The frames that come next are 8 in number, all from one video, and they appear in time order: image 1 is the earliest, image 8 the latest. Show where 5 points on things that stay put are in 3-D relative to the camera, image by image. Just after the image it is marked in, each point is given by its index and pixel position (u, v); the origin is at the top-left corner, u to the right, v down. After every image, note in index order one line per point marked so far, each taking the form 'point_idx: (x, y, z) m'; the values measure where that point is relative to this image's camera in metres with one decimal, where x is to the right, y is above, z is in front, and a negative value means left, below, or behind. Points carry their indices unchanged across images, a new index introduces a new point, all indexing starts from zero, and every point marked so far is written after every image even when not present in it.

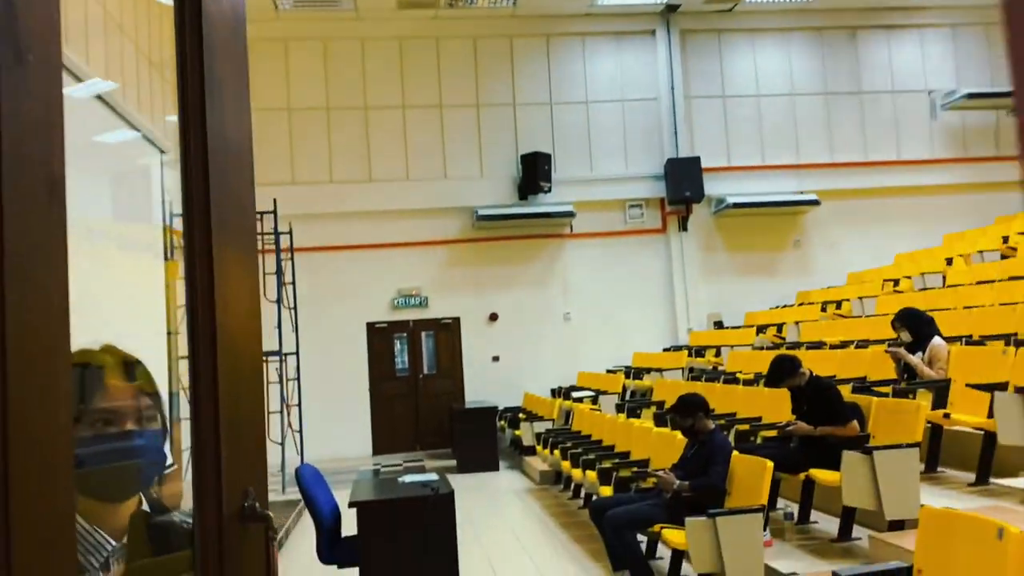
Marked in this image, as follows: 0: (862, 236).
0: (+4.6, +0.7, +11.9) m
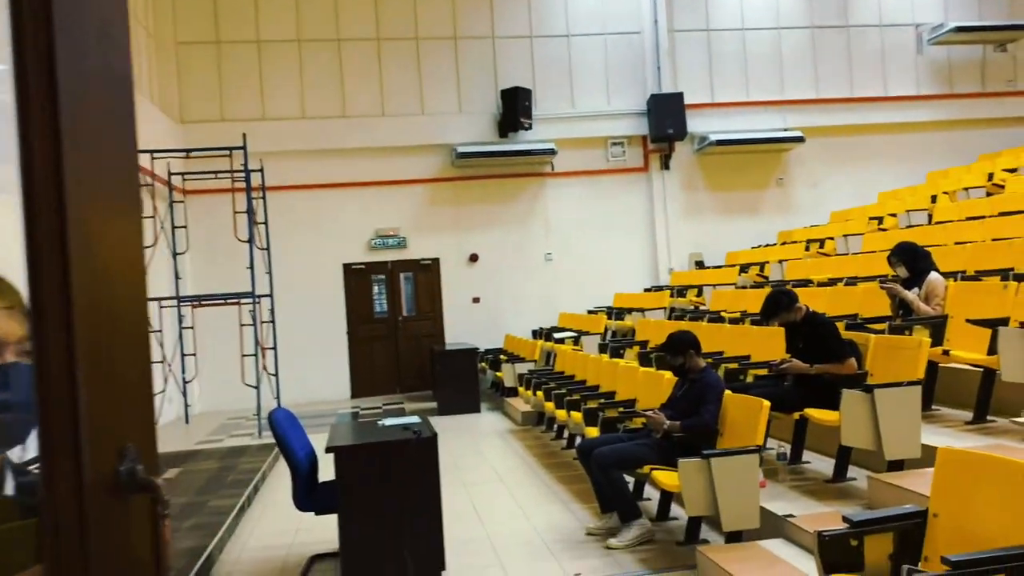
0: (+4.4, +1.5, +11.7) m
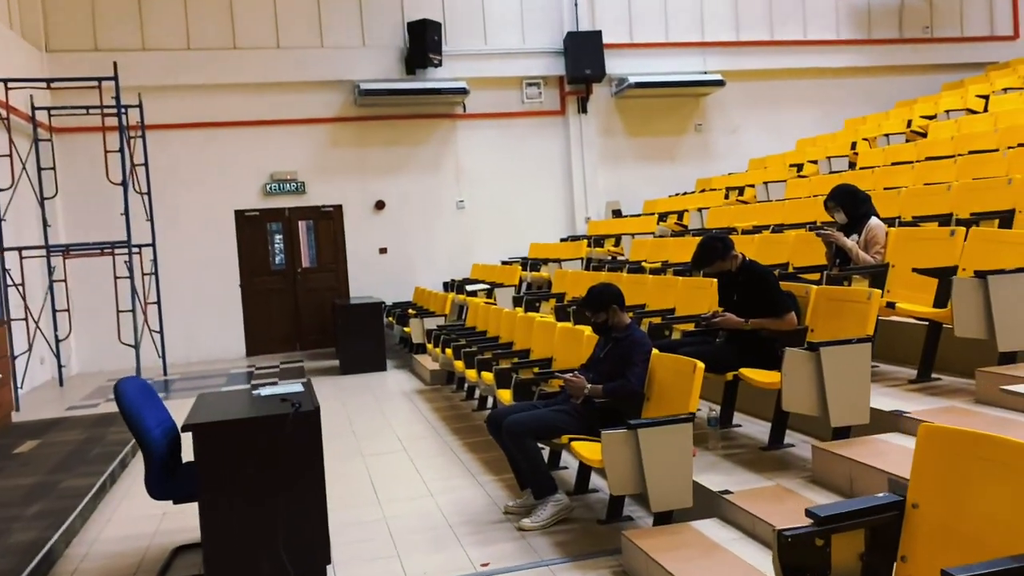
0: (+3.2, +2.1, +11.5) m
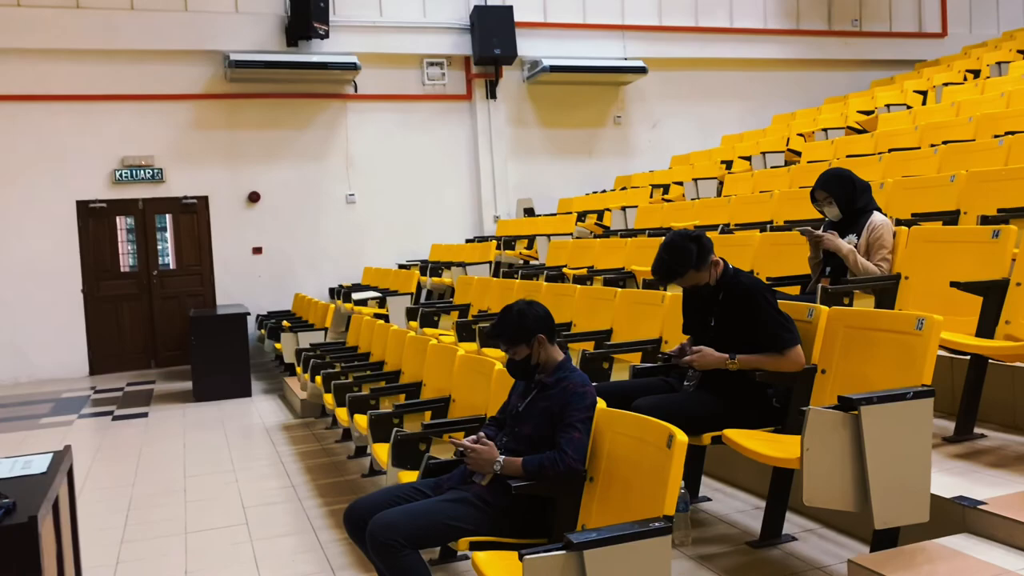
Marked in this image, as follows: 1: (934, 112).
0: (+2.1, +2.1, +10.5) m
1: (+3.2, +1.3, +6.7) m
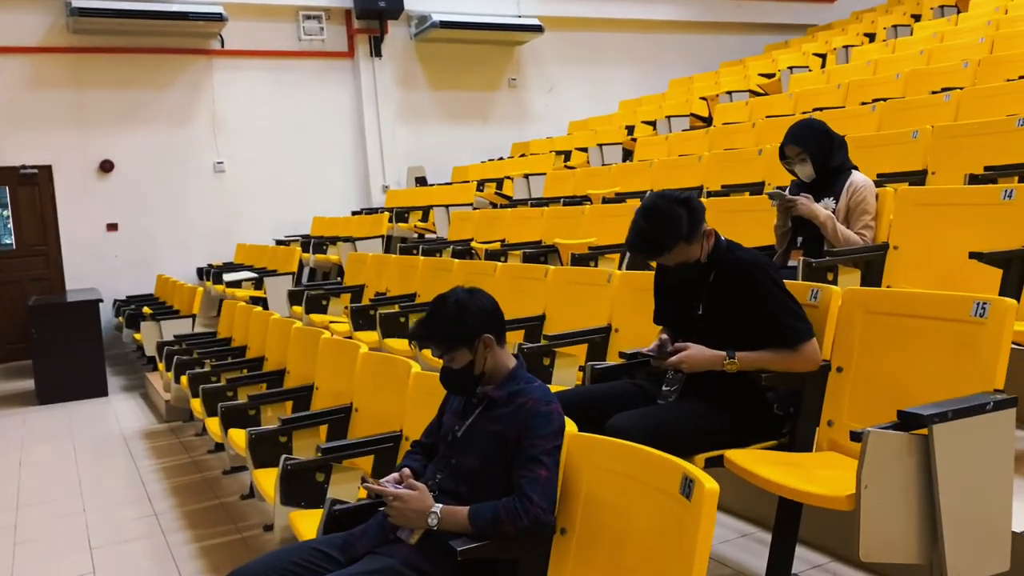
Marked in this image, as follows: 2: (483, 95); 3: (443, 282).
0: (+0.8, +2.4, +10.0) m
1: (+2.4, +1.5, +6.4) m
2: (-0.3, +2.0, +9.4) m
3: (-0.3, 0.0, +4.0) m
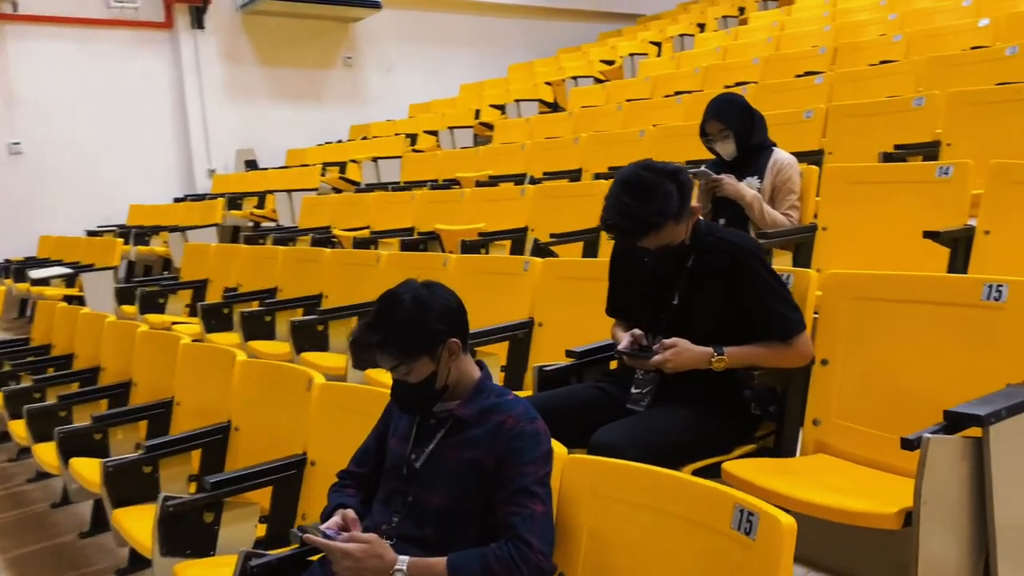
0: (-1.0, +2.5, +9.6) m
1: (+1.3, +1.7, +6.4) m
2: (-1.9, +2.1, +8.8) m
3: (-0.8, +0.1, +3.5) m
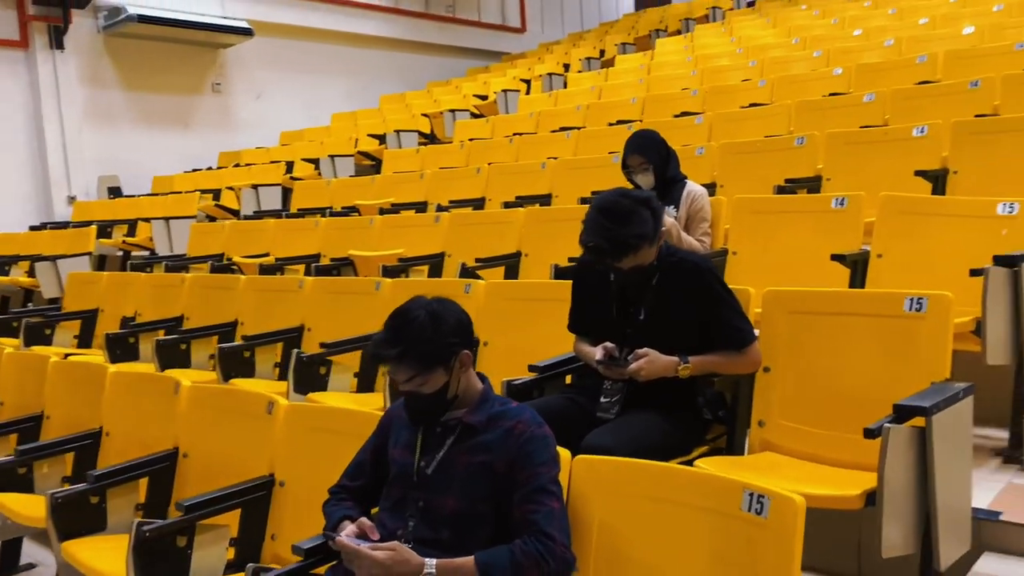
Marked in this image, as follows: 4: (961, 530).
0: (-2.3, +2.2, +9.6) m
1: (+0.5, +1.5, +6.7) m
2: (-3.1, +1.8, +8.6) m
3: (-1.1, -0.1, +3.5) m
4: (+0.8, -0.4, +1.7) m
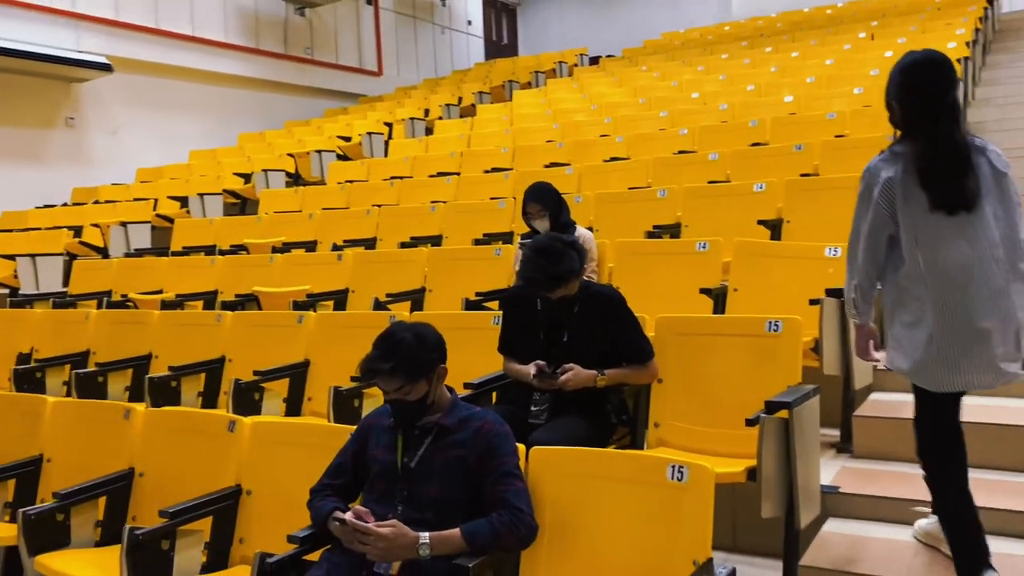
0: (-3.8, +1.7, +9.5) m
1: (-0.6, +1.2, +7.2) m
2: (-4.4, +1.4, +8.3) m
3: (-1.5, -0.2, +3.6) m
4: (+0.7, -0.5, +2.2) m
